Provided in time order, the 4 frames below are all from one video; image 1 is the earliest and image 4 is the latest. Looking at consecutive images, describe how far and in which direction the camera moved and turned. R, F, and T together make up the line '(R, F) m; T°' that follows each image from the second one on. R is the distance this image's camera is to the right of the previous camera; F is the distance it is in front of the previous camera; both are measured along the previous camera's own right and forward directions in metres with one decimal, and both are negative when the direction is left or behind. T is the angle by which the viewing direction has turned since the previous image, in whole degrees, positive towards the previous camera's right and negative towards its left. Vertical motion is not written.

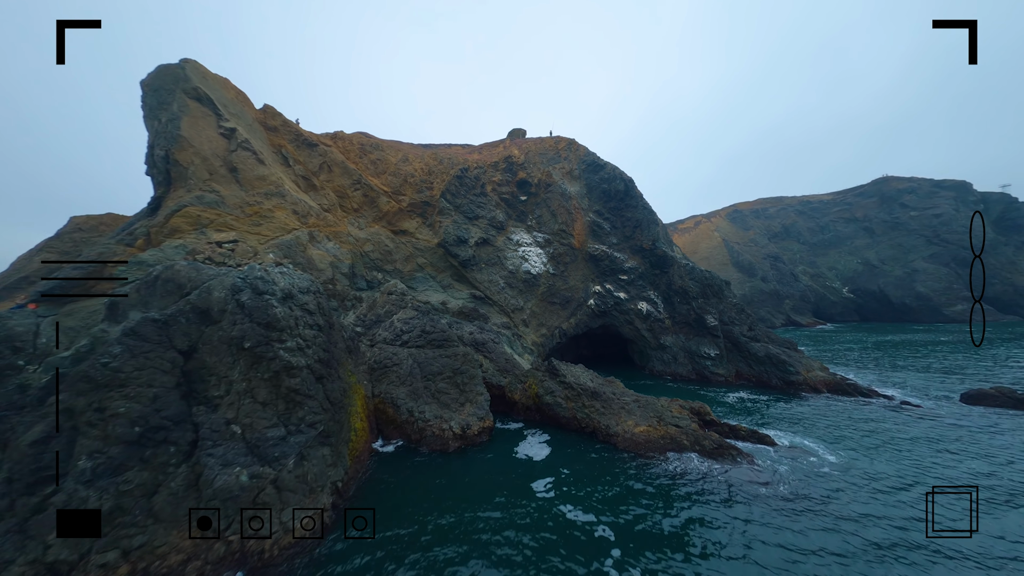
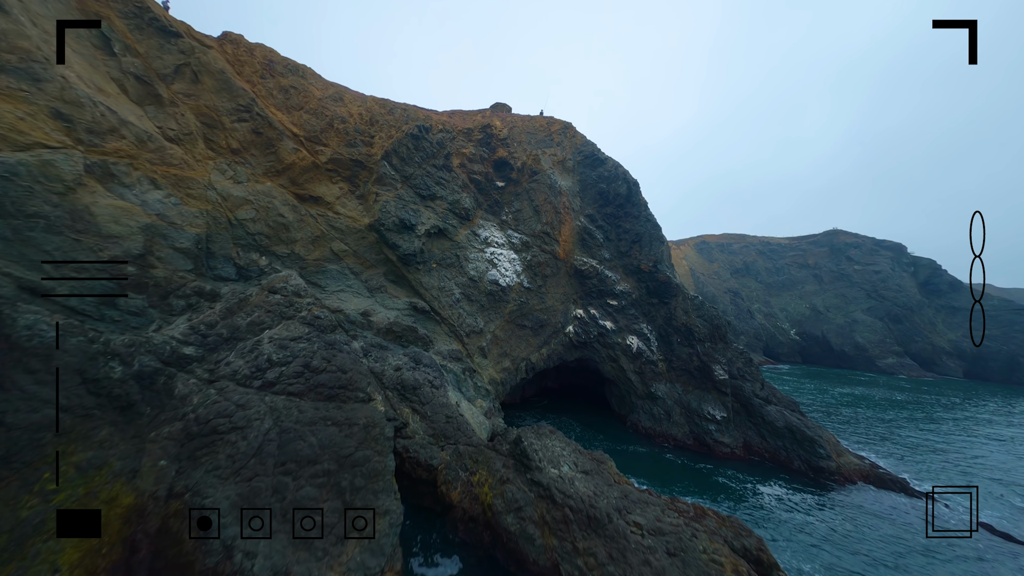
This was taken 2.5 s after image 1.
(+0.1, +7.8) m; +7°
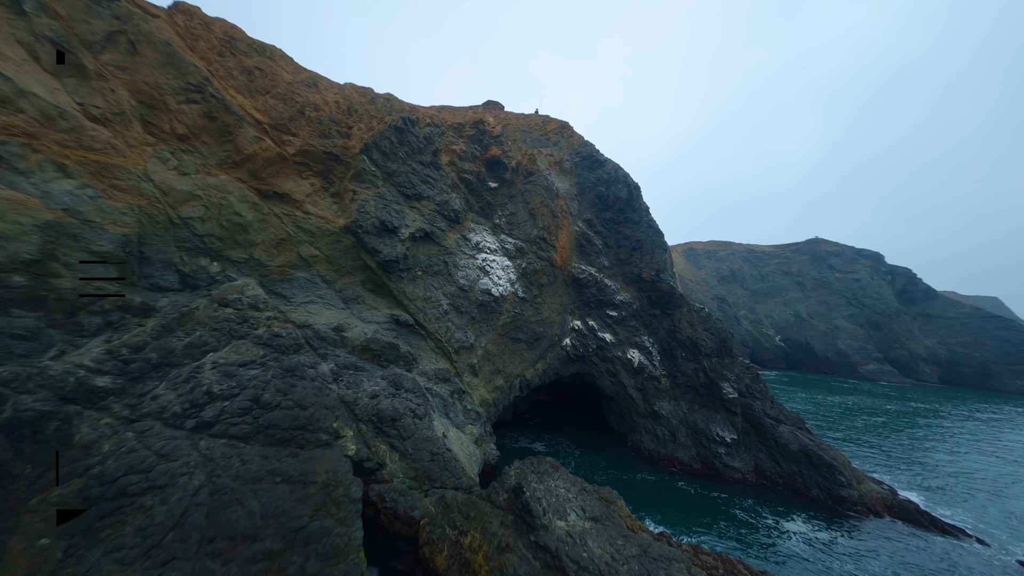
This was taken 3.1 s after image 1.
(-0.4, +2.0) m; +2°
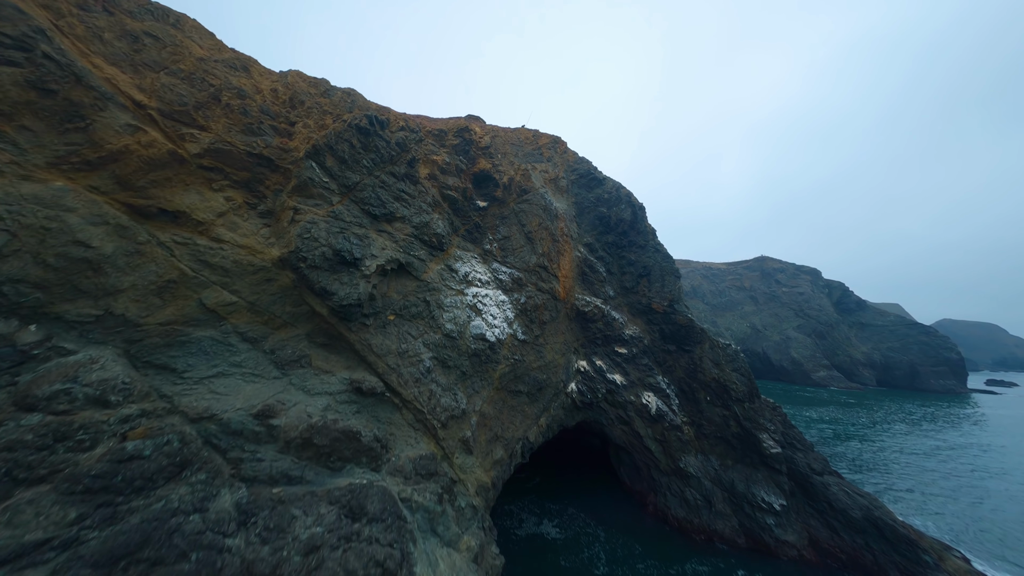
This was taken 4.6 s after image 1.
(-1.9, +4.2) m; +7°
